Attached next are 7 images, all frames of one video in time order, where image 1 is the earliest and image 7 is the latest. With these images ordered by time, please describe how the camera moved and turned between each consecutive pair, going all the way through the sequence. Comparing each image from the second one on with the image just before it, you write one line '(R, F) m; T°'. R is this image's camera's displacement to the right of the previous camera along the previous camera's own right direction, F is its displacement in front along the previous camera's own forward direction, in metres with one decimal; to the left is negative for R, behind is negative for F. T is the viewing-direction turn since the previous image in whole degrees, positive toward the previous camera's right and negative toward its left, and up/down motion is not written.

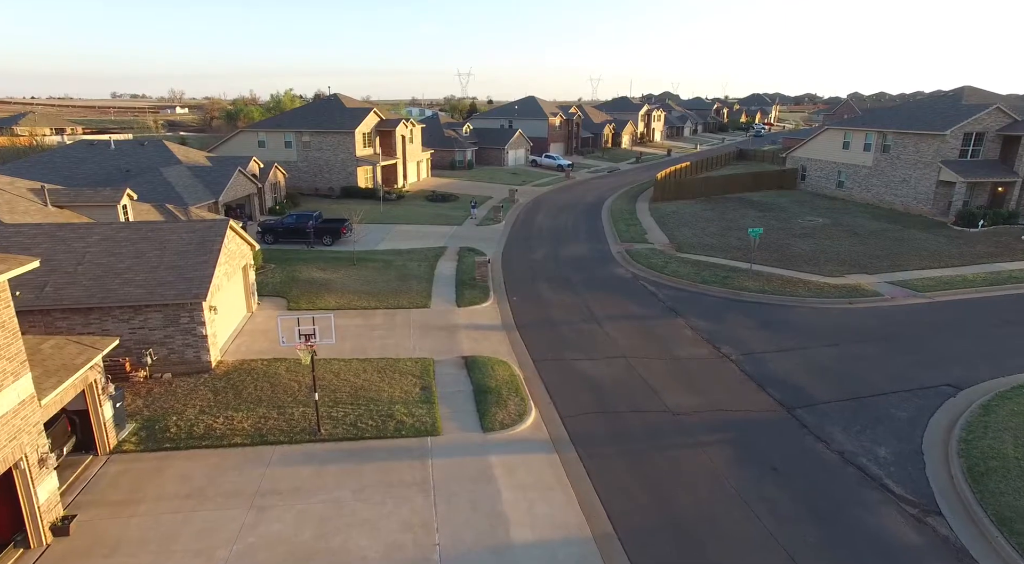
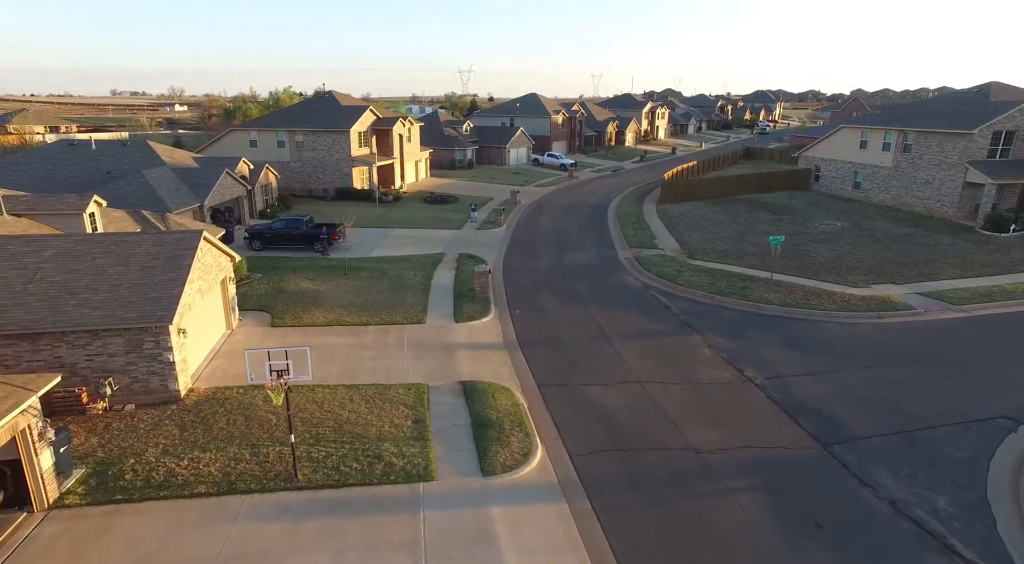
(0.0, +1.7) m; 0°
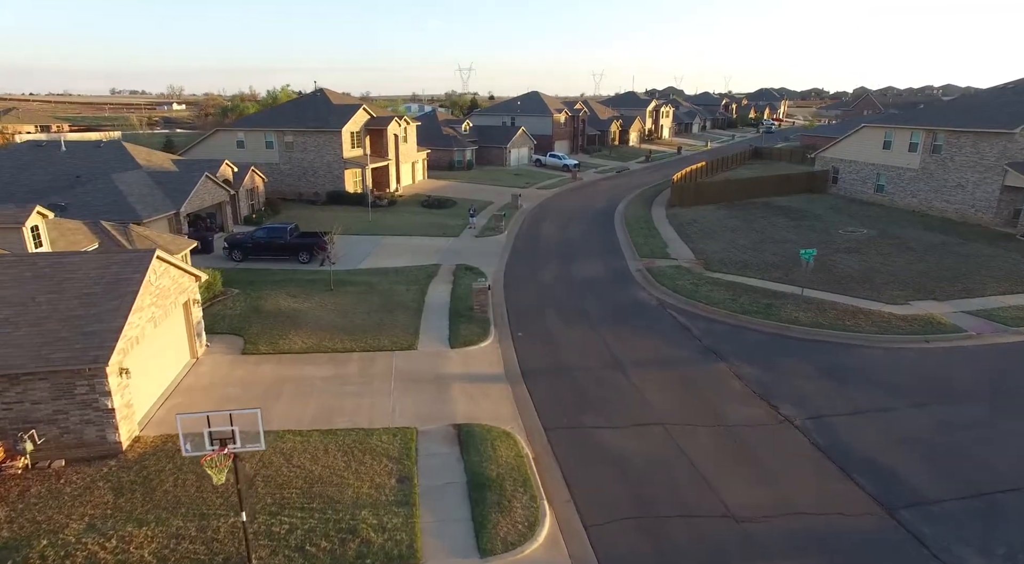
(0.0, +2.2) m; 0°
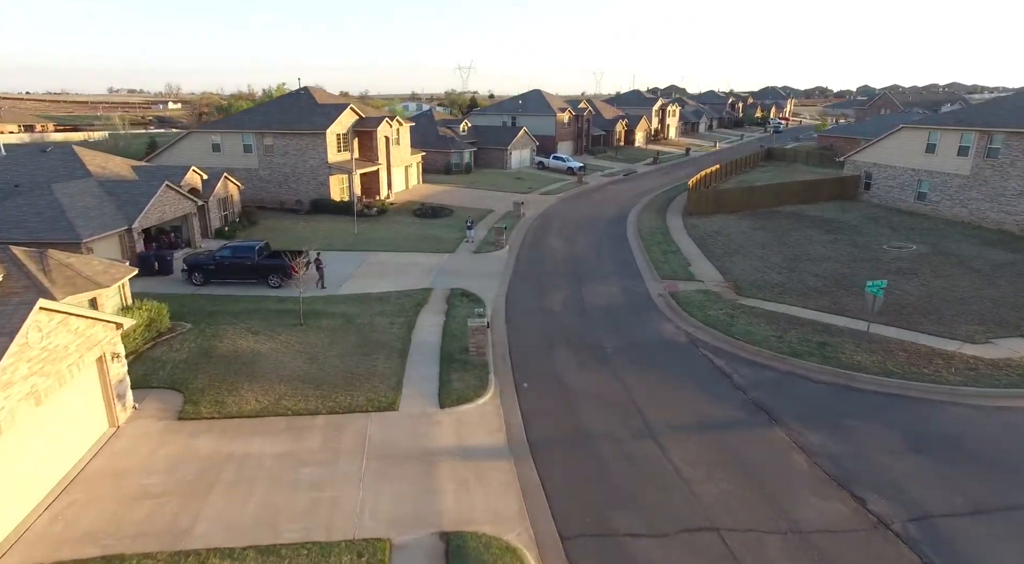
(-0.1, +3.5) m; 0°
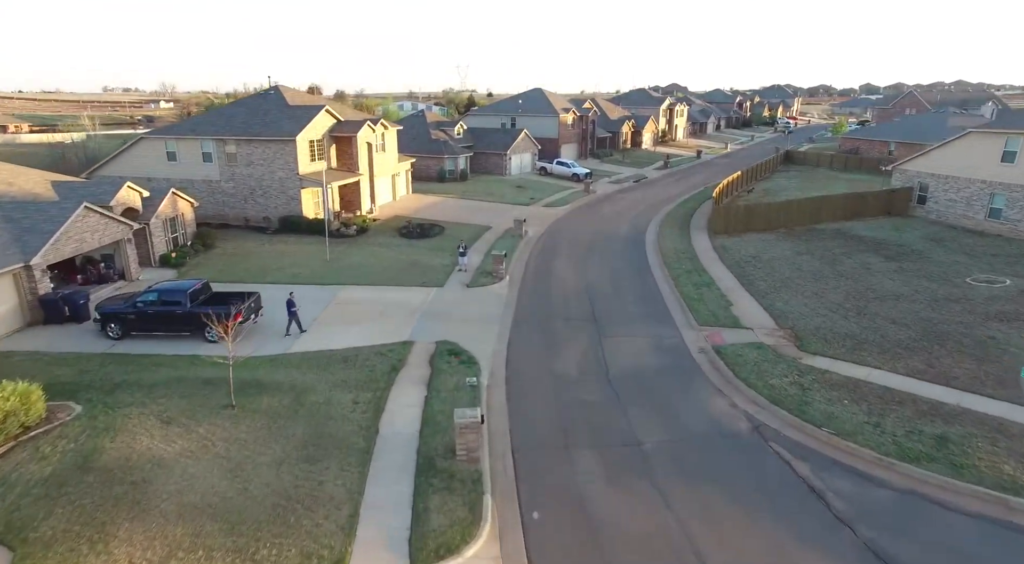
(-0.1, +4.8) m; 0°
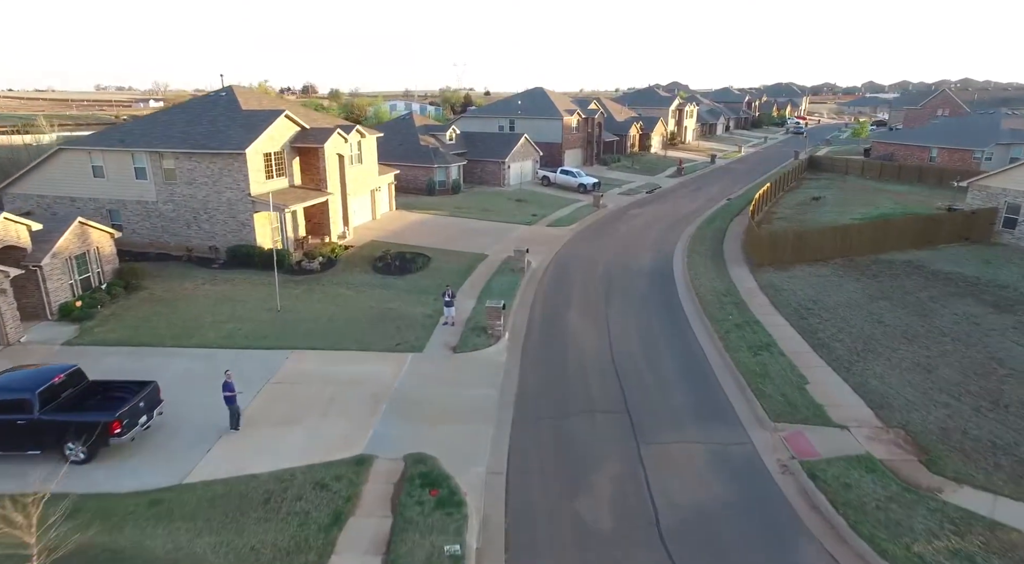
(-0.1, +5.6) m; 0°
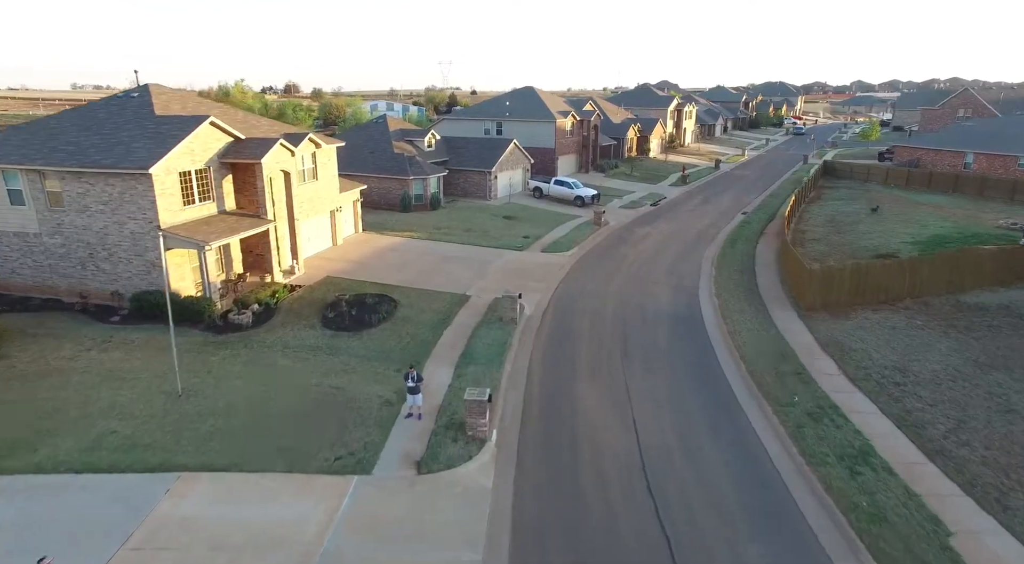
(0.0, +5.7) m; +1°
